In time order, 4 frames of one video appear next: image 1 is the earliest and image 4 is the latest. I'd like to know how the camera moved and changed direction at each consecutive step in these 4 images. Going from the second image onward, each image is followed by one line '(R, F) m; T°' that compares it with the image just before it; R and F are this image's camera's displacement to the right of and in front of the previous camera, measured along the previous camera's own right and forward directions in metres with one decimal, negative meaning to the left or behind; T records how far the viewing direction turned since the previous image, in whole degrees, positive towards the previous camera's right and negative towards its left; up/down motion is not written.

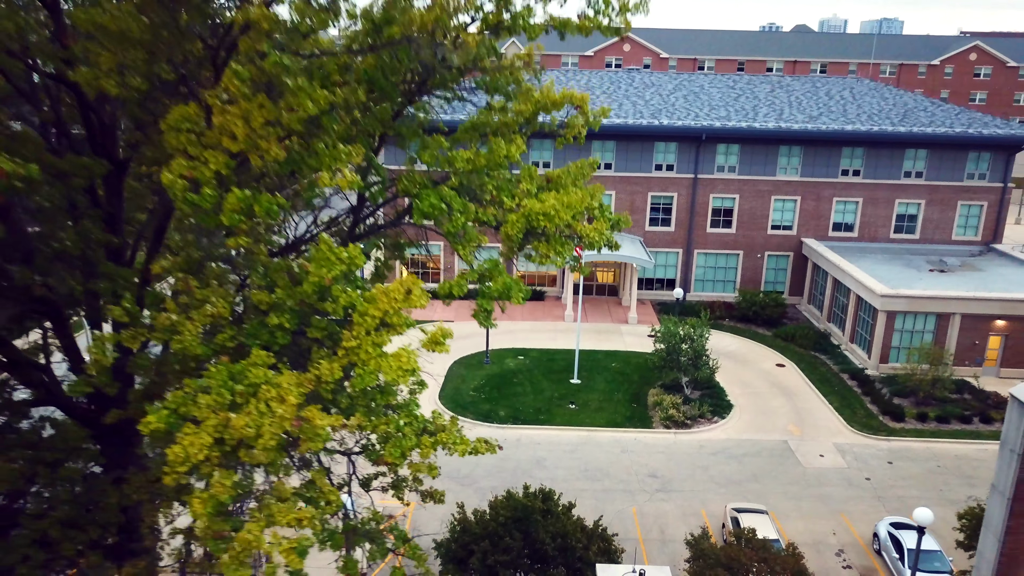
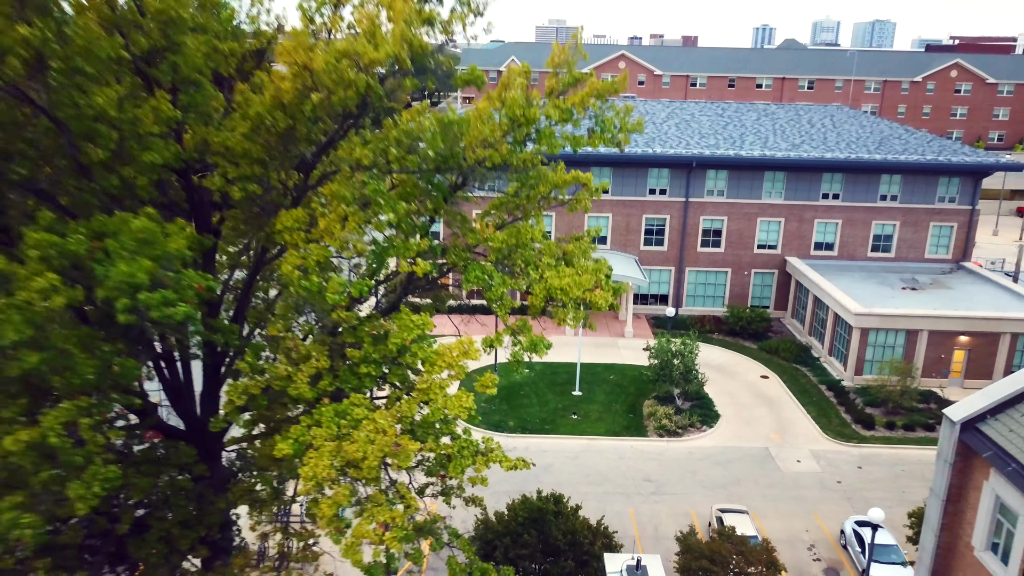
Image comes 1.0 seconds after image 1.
(-0.4, -2.4) m; 0°
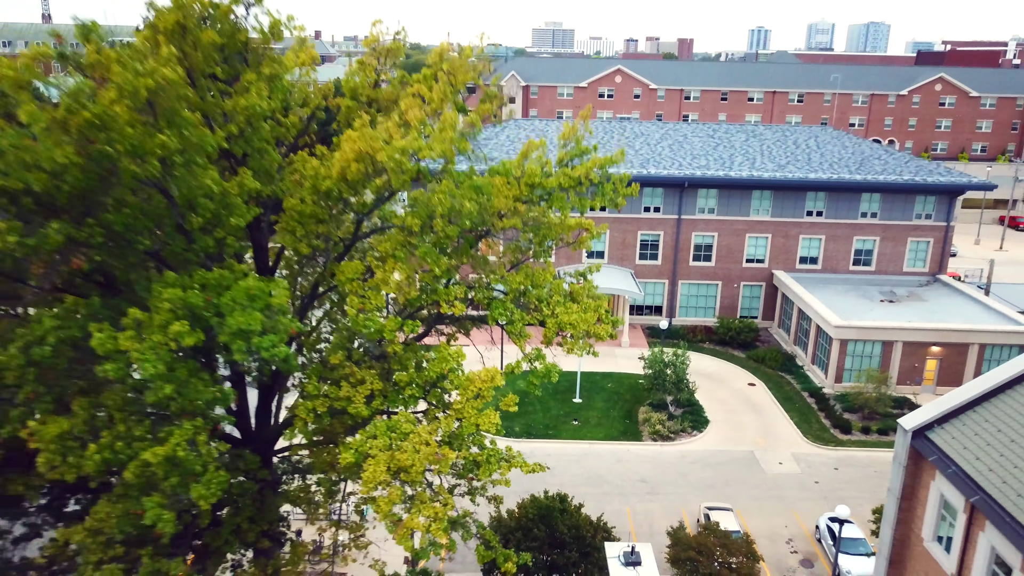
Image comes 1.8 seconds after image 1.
(-0.3, -2.2) m; 0°
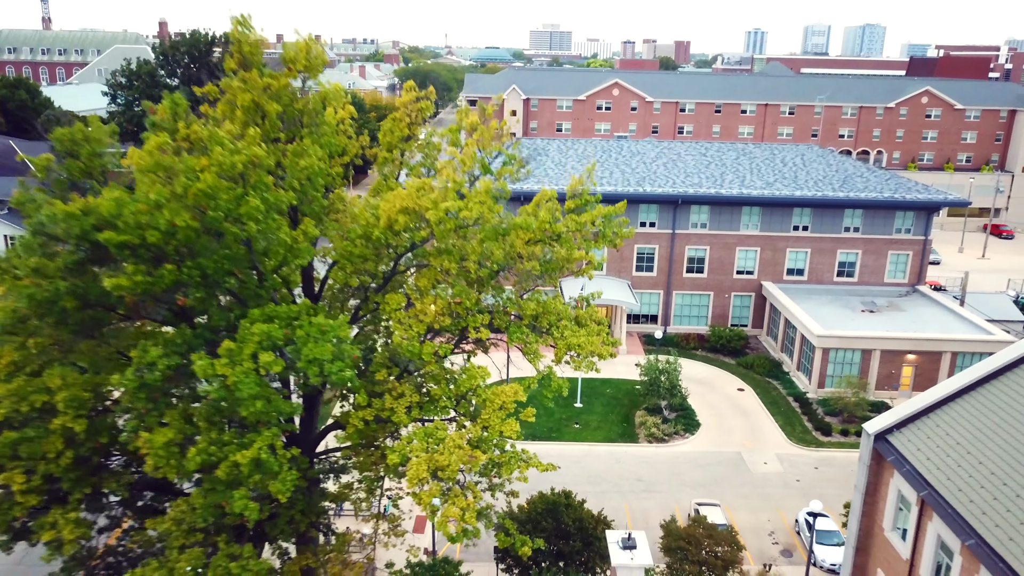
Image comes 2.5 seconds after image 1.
(-0.3, -2.3) m; 0°
